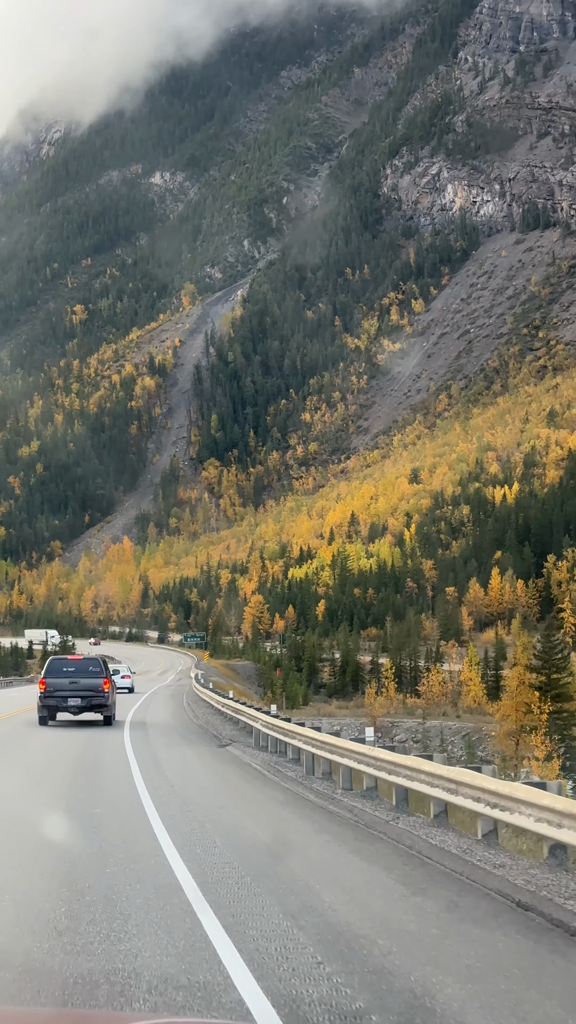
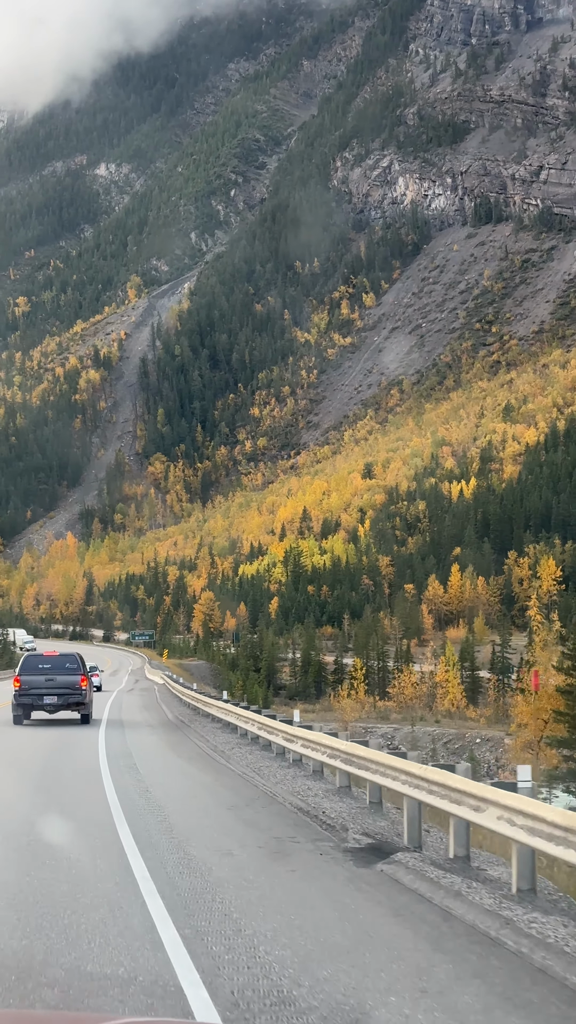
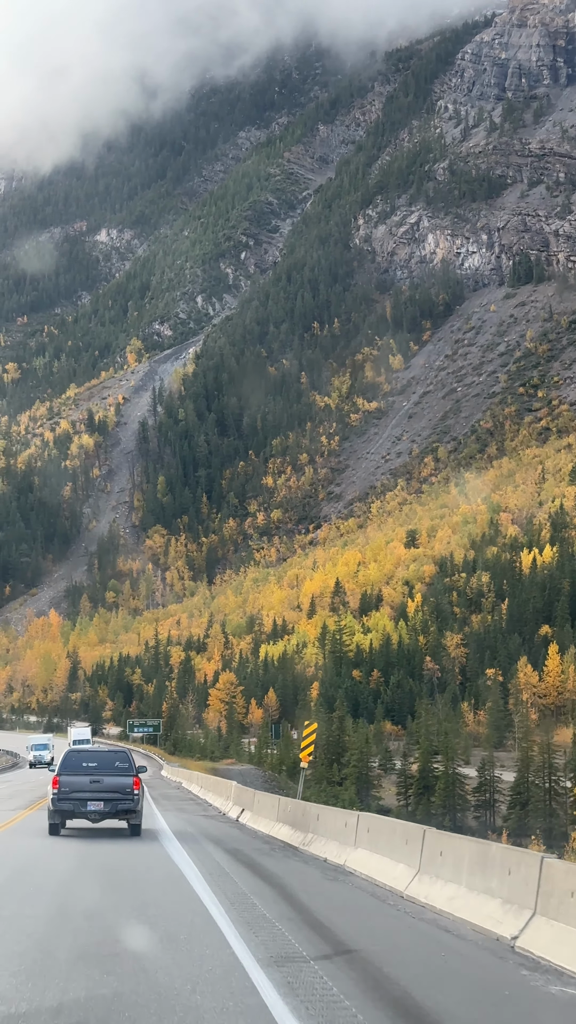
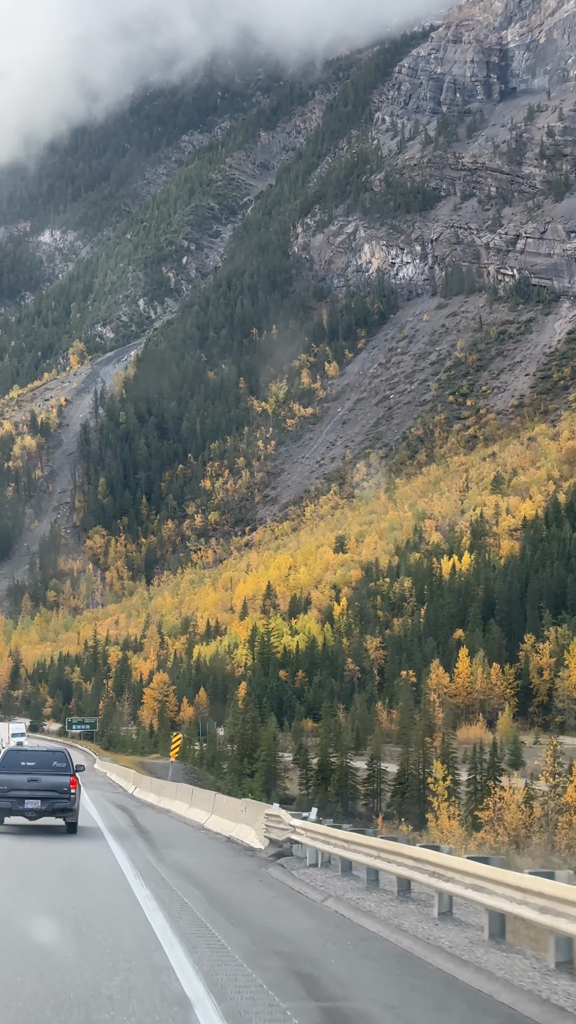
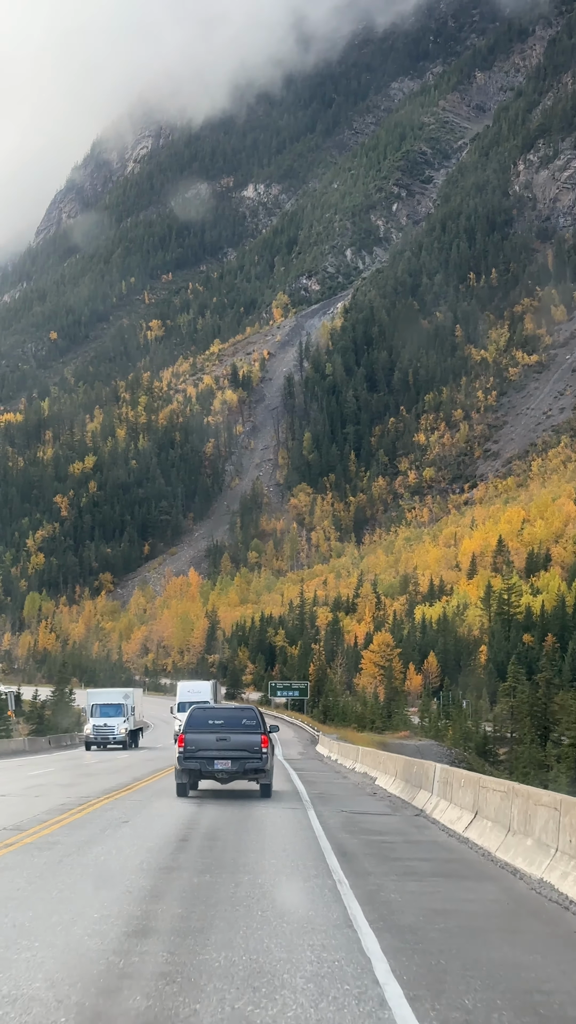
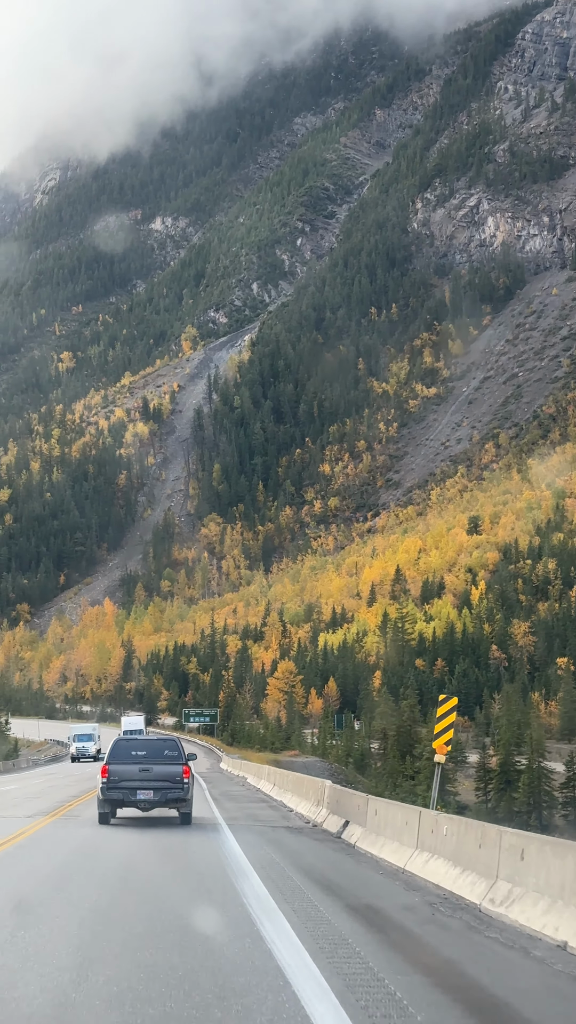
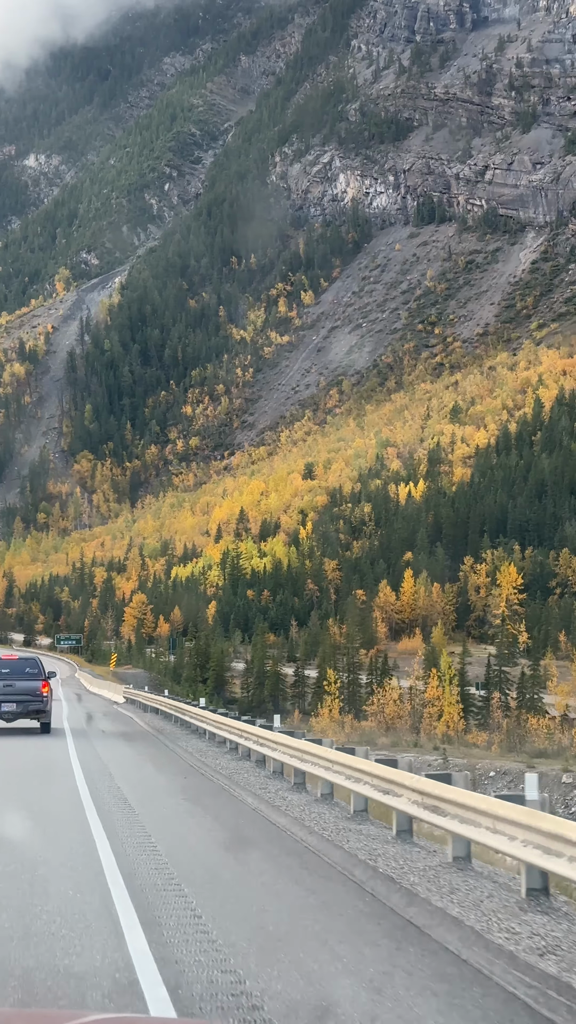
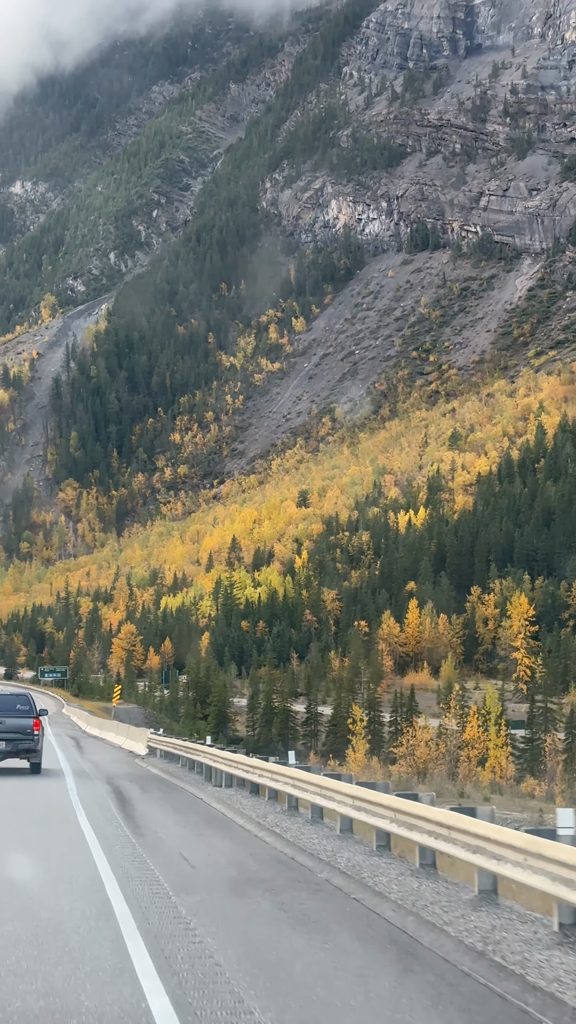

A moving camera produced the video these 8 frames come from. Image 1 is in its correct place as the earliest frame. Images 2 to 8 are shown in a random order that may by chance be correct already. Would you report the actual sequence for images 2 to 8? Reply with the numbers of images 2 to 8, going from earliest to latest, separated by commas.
2, 7, 8, 4, 3, 6, 5
